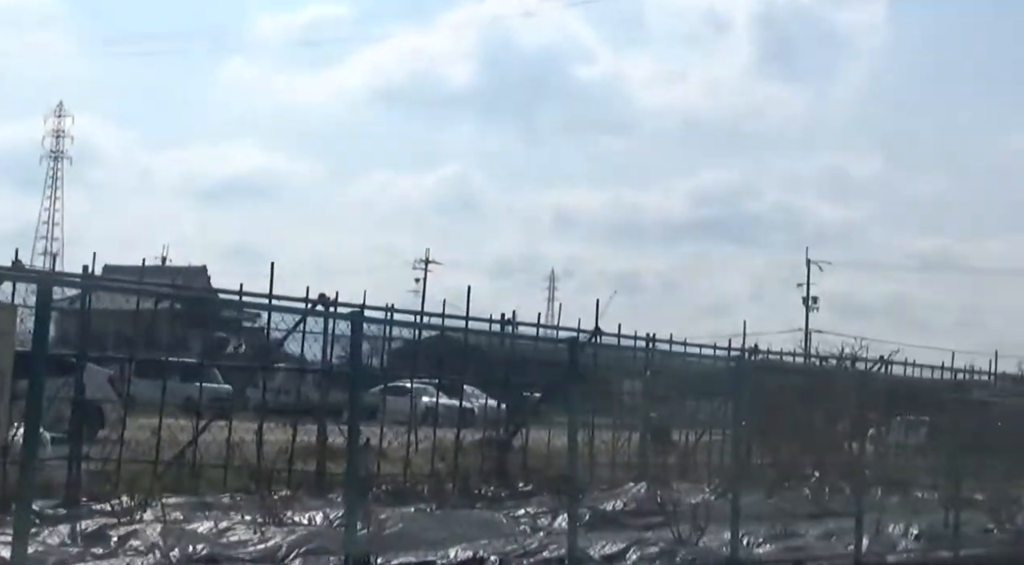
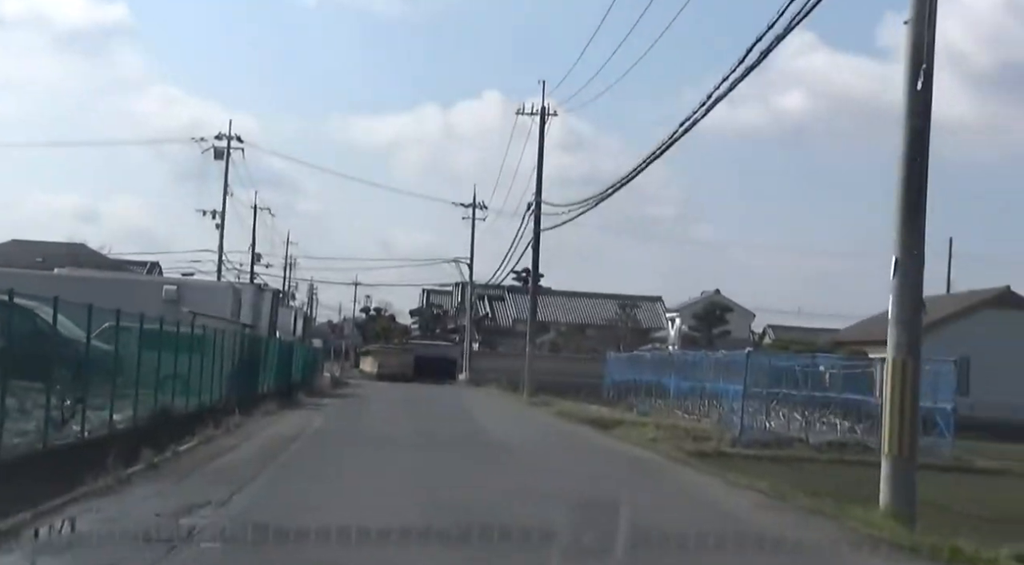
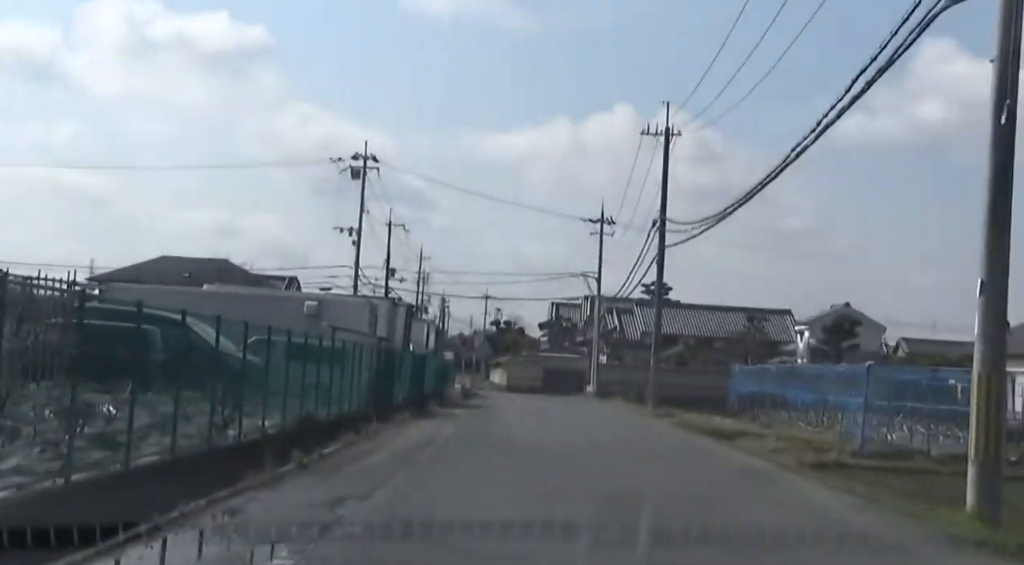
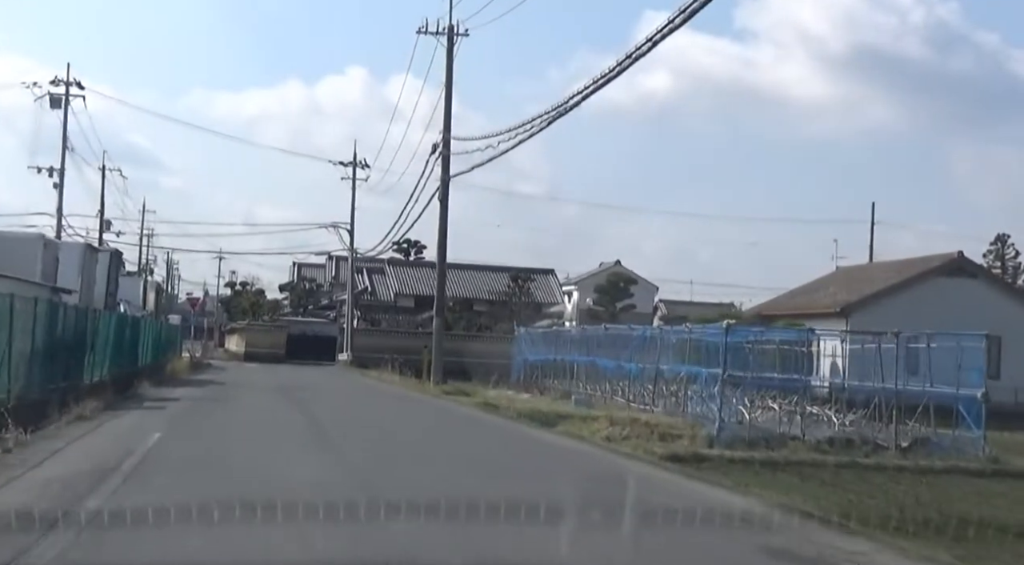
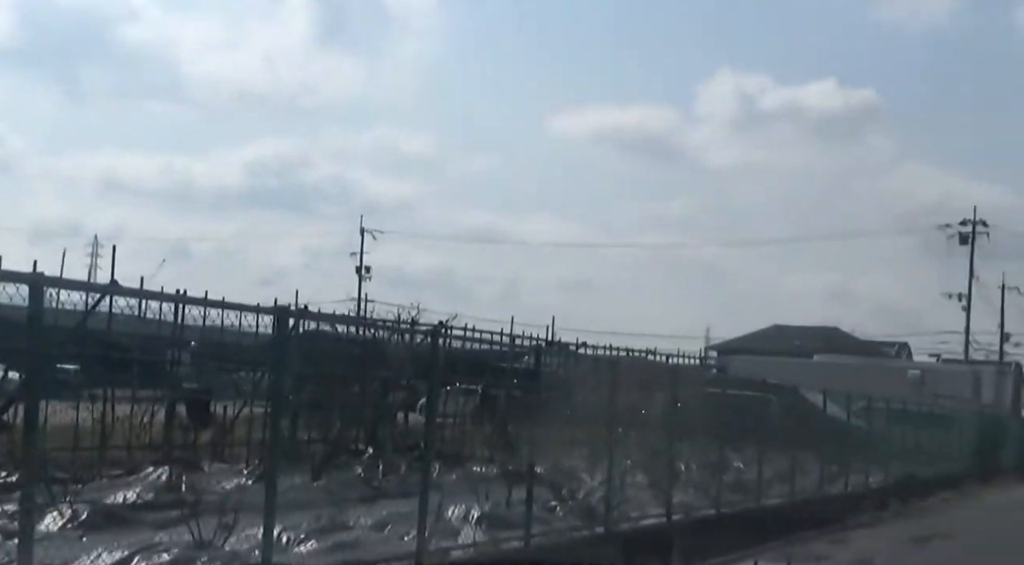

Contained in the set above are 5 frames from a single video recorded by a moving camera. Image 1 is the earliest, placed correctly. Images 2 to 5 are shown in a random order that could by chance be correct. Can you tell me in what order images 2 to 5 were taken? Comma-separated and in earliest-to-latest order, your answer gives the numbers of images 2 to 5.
5, 3, 2, 4
